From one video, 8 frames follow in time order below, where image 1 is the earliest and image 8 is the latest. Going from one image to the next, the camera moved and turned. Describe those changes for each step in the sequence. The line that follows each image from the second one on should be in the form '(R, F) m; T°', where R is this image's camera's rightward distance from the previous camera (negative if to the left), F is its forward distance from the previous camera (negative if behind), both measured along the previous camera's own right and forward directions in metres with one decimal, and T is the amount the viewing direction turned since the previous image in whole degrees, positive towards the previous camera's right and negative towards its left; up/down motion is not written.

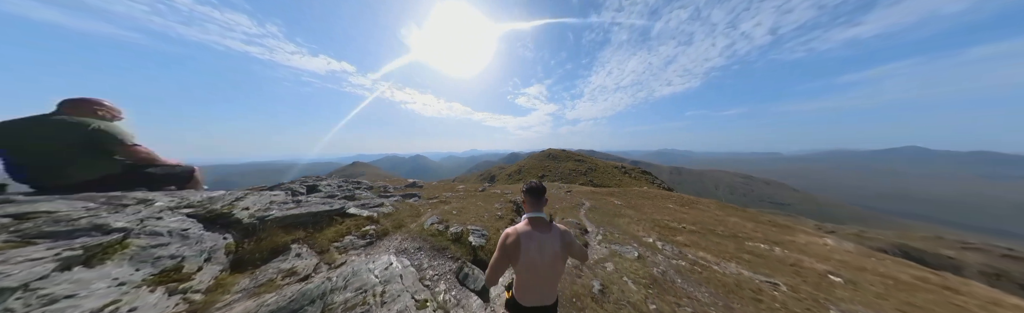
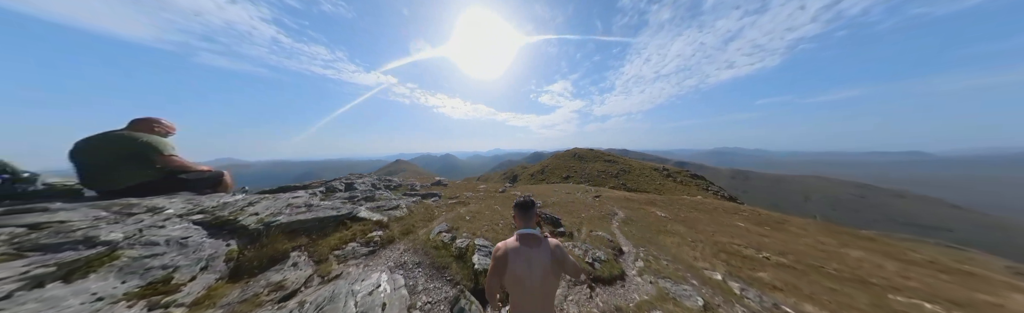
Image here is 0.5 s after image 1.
(+0.6, +1.9) m; -9°
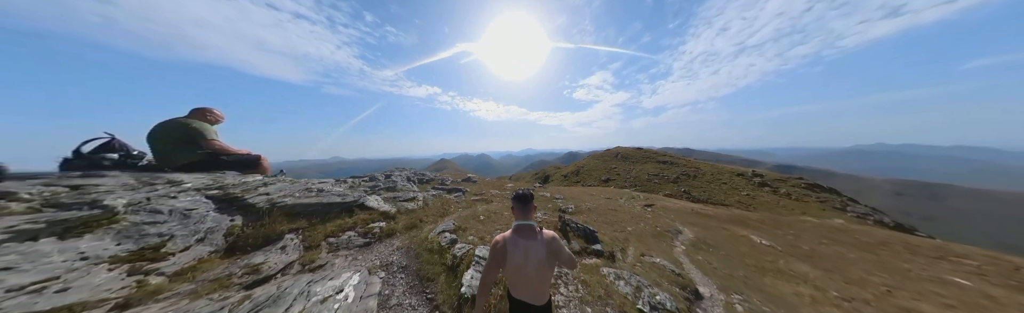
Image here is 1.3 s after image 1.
(+1.0, +2.7) m; -13°
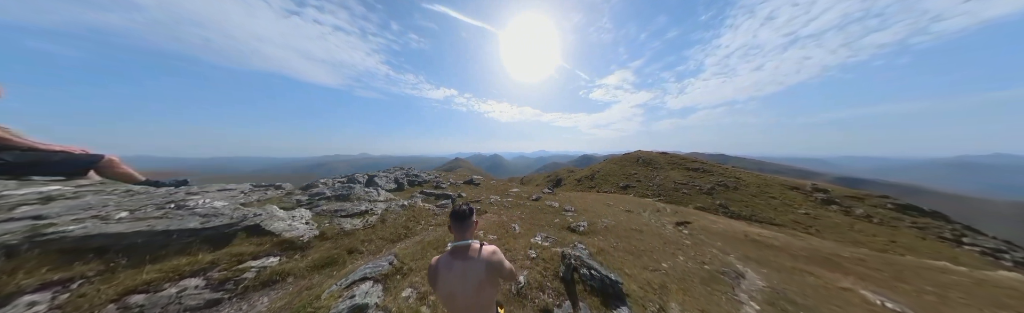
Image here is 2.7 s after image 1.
(+1.7, +4.3) m; -4°
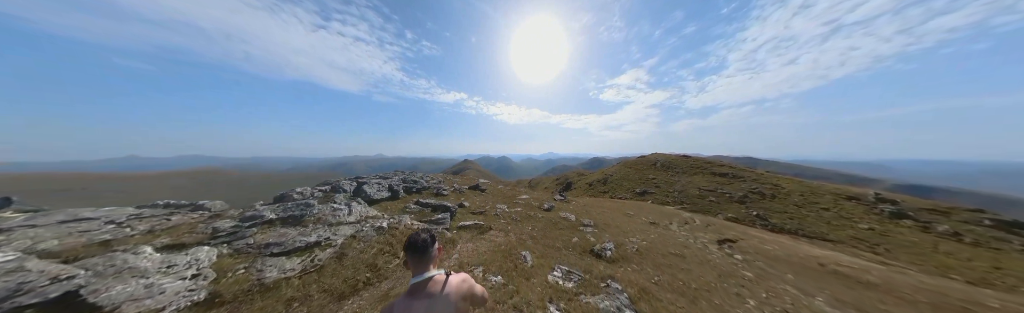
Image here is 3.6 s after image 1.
(-0.2, +3.4) m; -3°
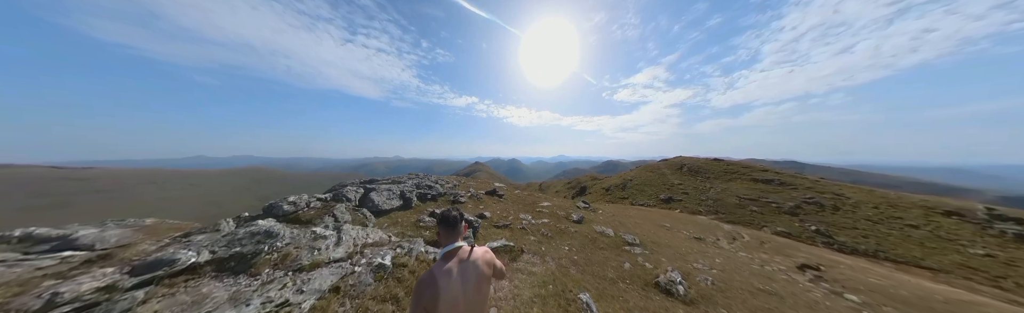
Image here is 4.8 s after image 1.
(-2.4, +3.4) m; -3°
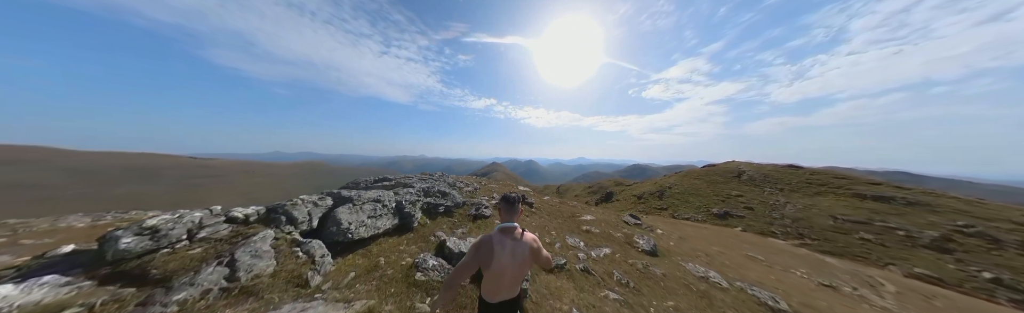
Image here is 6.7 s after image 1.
(-3.0, +6.9) m; -5°
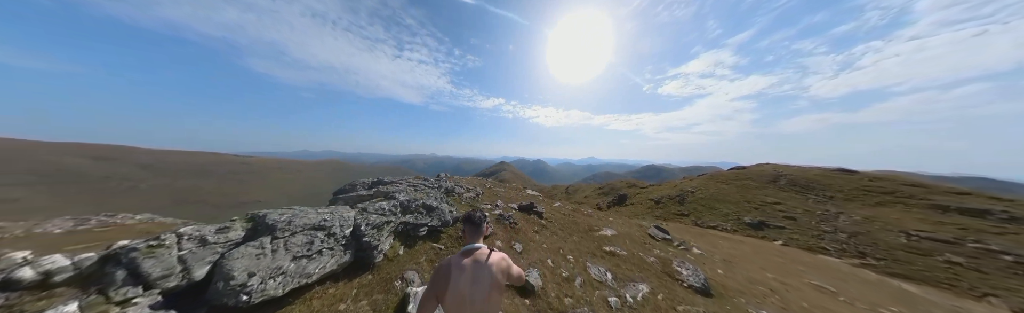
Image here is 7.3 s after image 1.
(+0.1, +3.6) m; -3°
